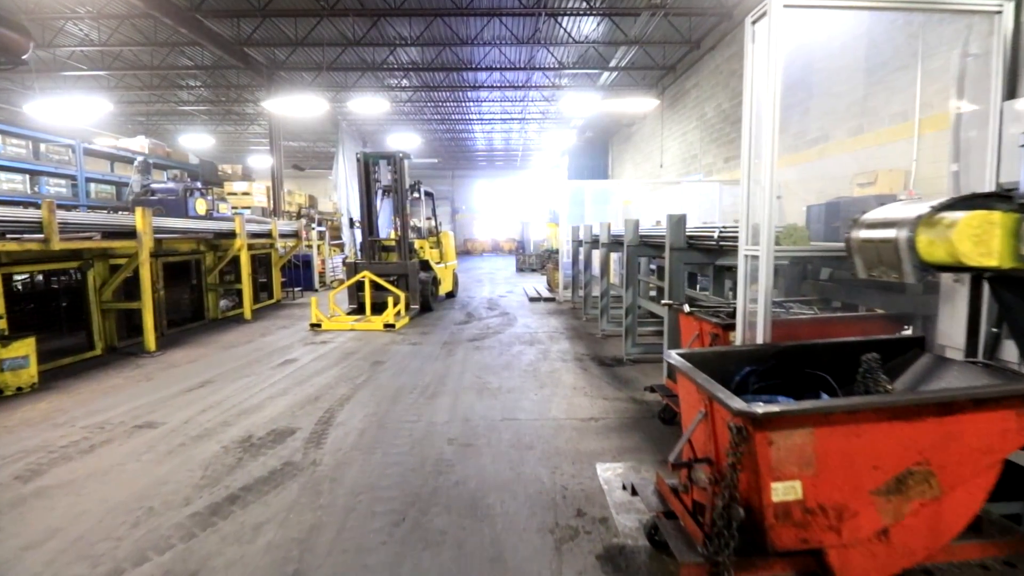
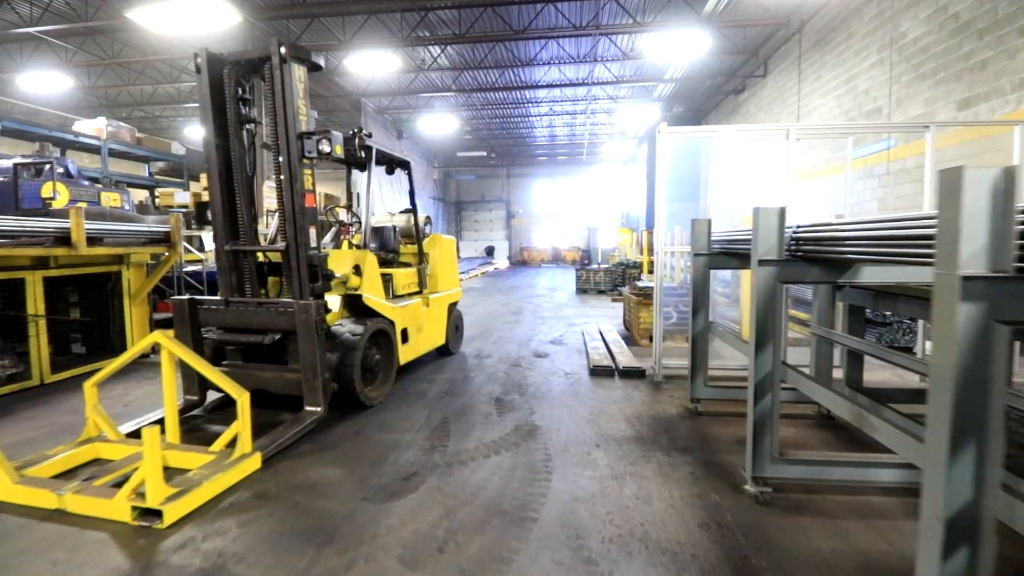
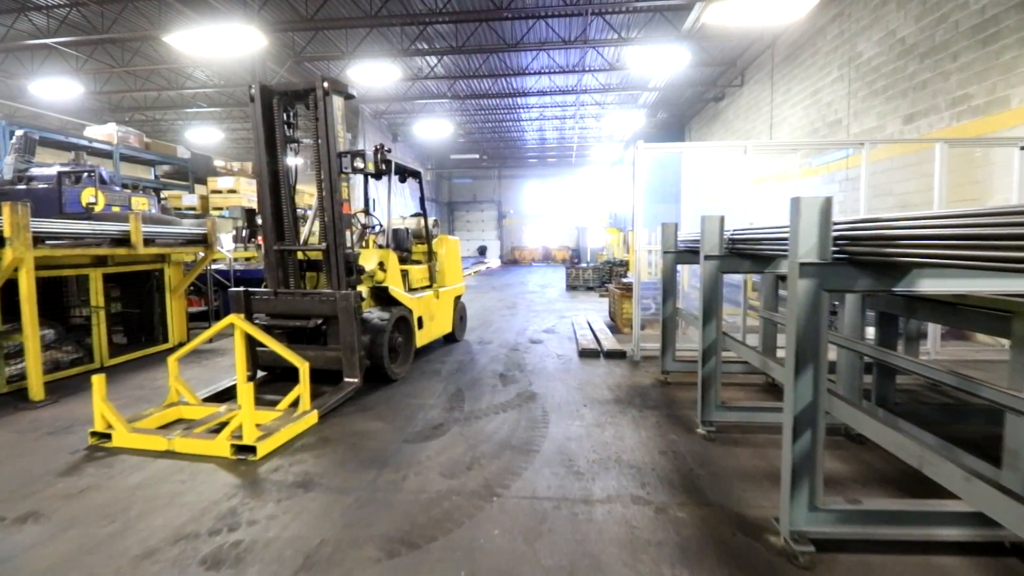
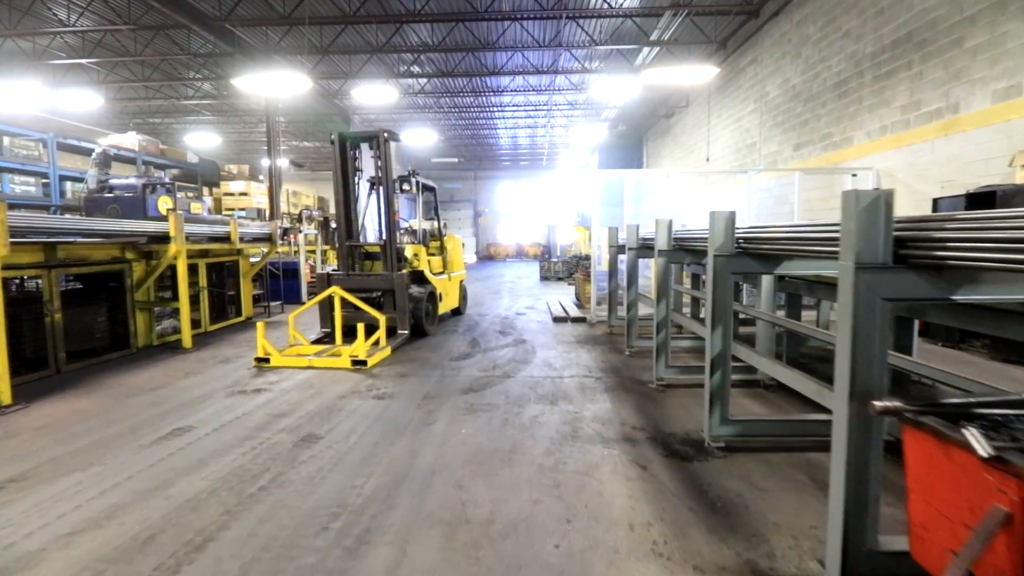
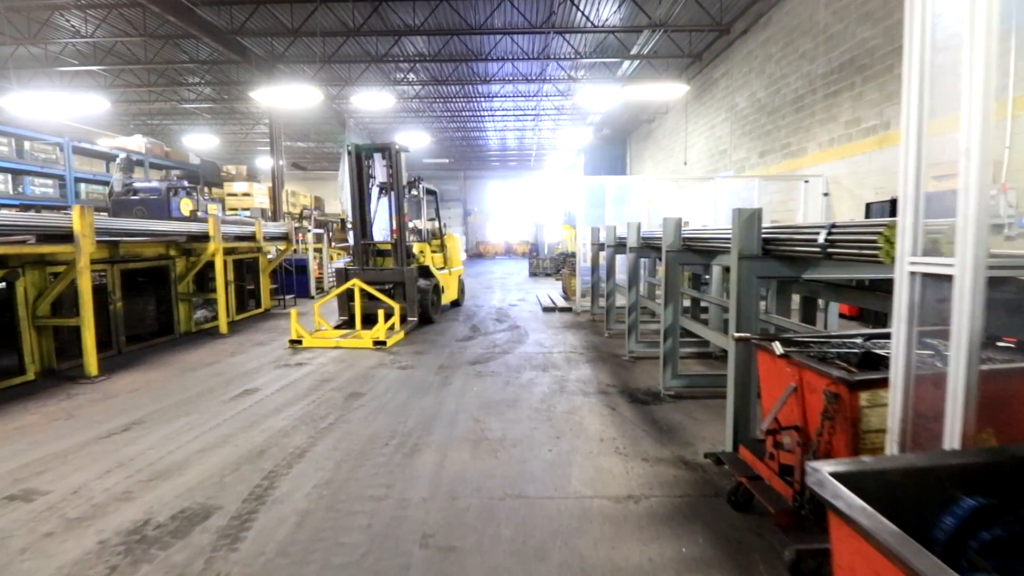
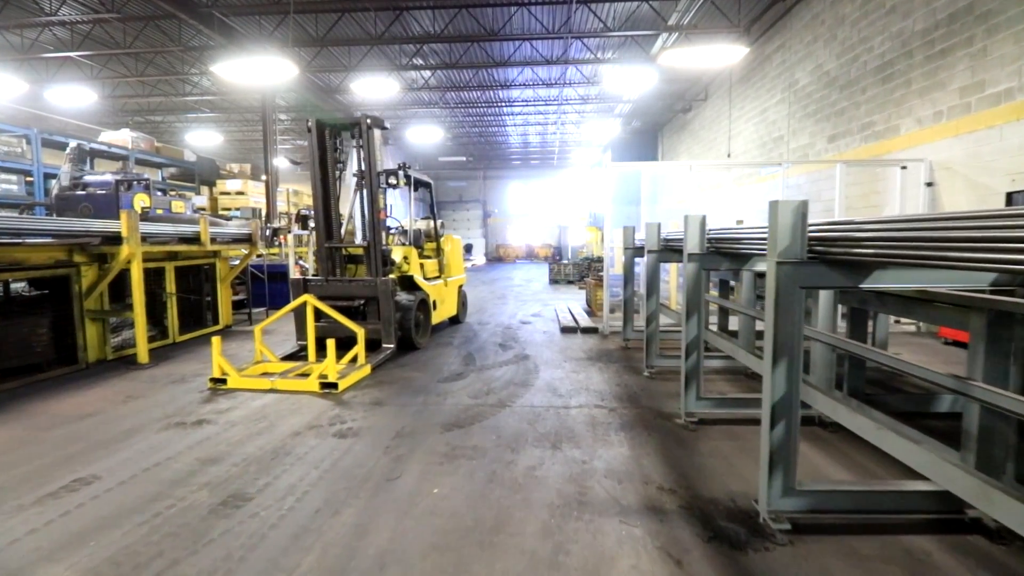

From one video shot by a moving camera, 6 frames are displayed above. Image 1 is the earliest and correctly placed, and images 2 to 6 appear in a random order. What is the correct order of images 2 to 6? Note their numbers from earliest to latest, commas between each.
5, 4, 6, 3, 2
